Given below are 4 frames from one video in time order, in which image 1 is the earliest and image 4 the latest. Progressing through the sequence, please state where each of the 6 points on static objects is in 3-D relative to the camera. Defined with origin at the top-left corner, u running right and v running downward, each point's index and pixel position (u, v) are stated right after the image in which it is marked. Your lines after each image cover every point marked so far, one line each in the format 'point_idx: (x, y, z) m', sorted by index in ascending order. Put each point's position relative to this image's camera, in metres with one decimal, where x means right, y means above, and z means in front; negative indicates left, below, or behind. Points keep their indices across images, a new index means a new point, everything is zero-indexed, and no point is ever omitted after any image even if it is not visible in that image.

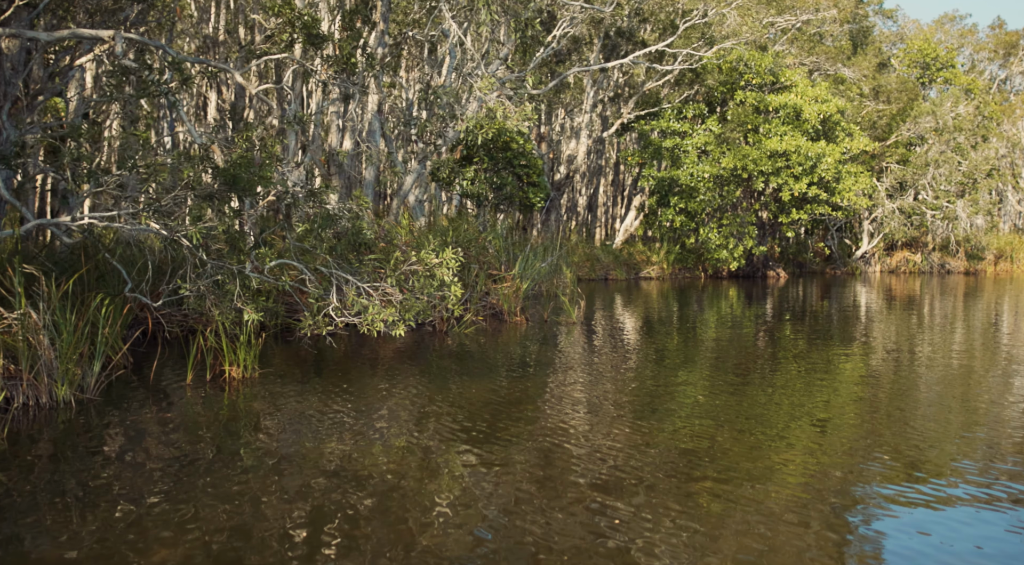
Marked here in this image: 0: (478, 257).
0: (-0.5, +0.4, +12.2) m
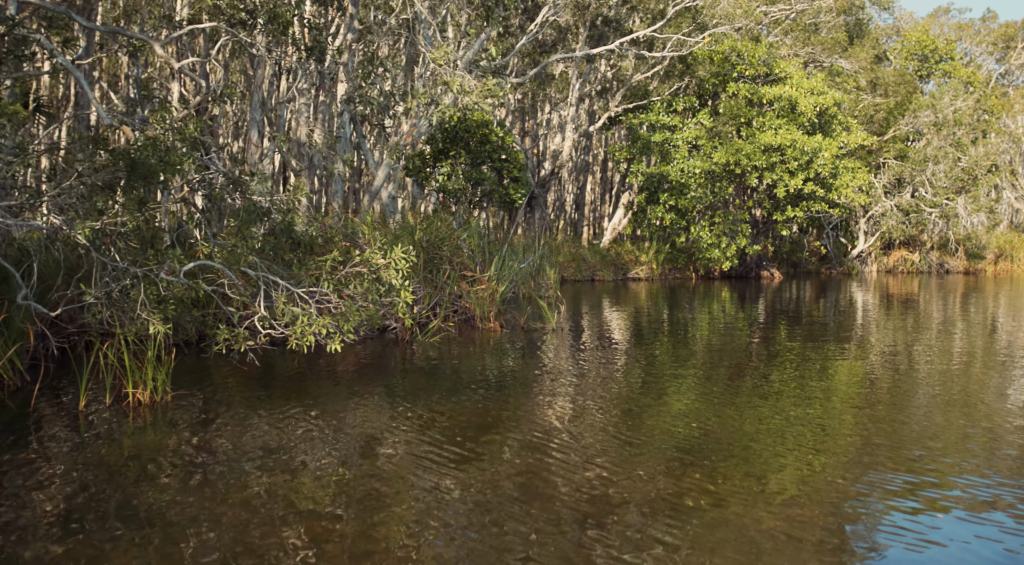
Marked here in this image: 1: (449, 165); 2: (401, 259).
0: (-0.9, +0.4, +11.2) m
1: (-1.5, +2.8, +17.6) m
2: (-0.9, +0.2, +6.2) m
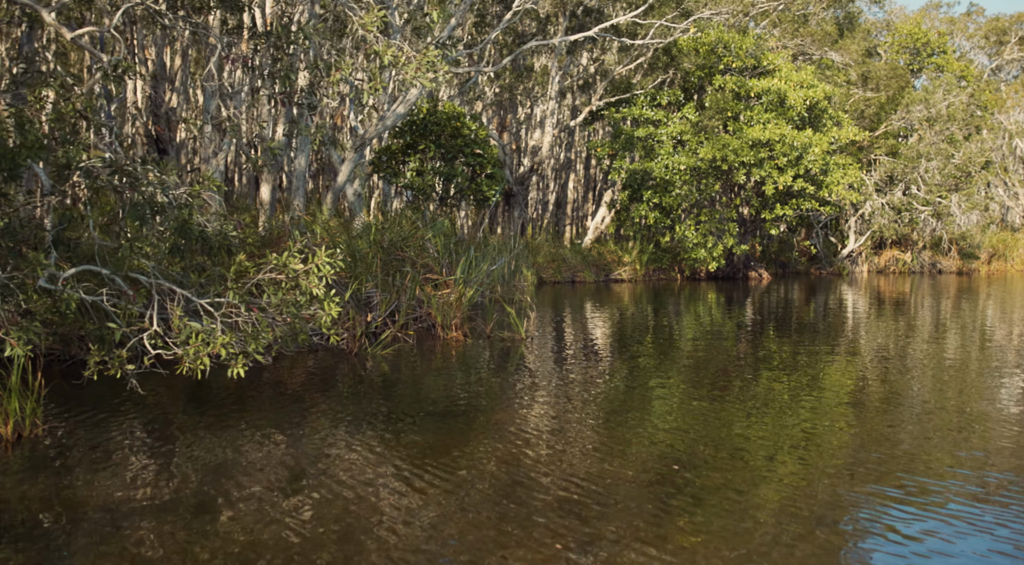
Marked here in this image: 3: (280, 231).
0: (-1.3, +0.3, +10.3) m
1: (-2.1, +2.7, +16.6) m
2: (-1.2, +0.1, +5.3) m
3: (-3.0, +0.7, +9.6) m
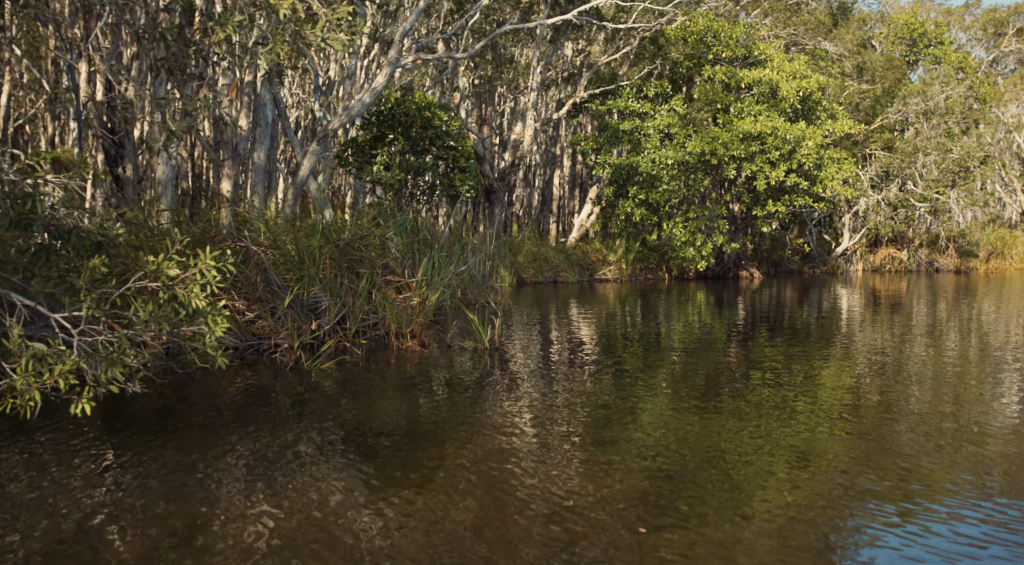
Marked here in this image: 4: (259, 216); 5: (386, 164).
0: (-1.7, +0.3, +9.4) m
1: (-2.5, +2.7, +15.7) m
2: (-1.6, +0.1, +4.4) m
3: (-3.3, +0.6, +8.7) m
4: (-3.0, +0.8, +9.3) m
5: (-2.6, +2.5, +15.9) m
